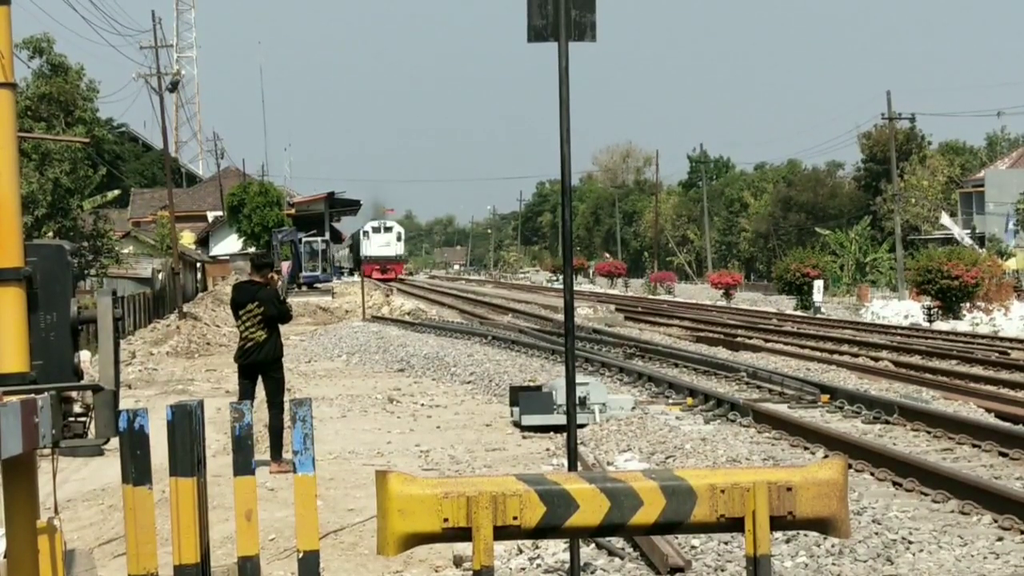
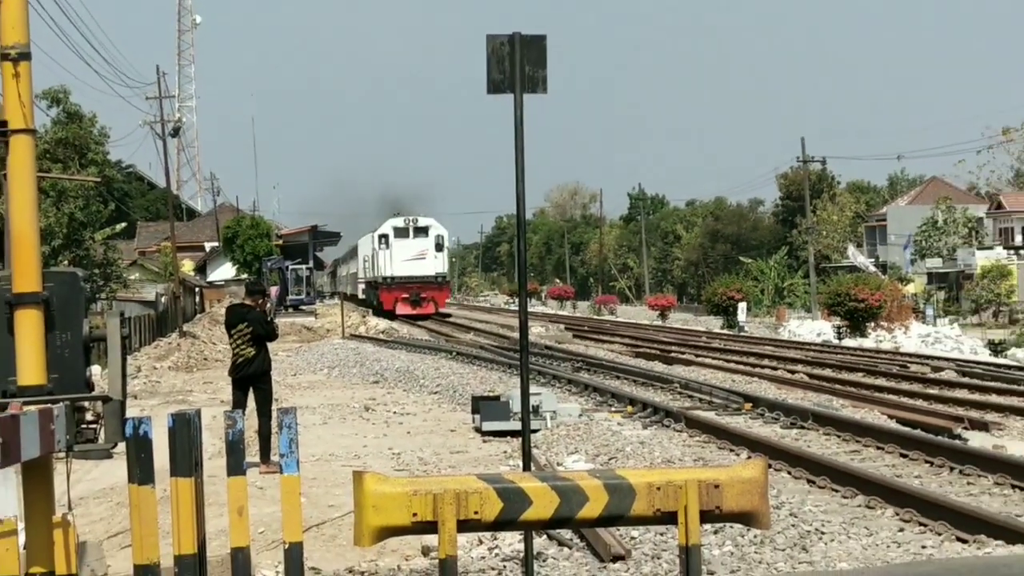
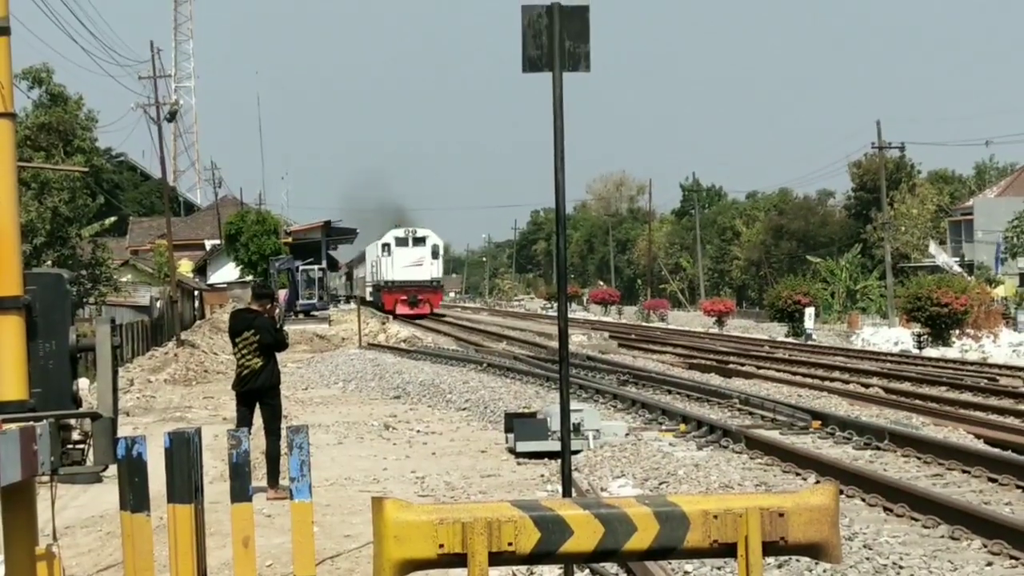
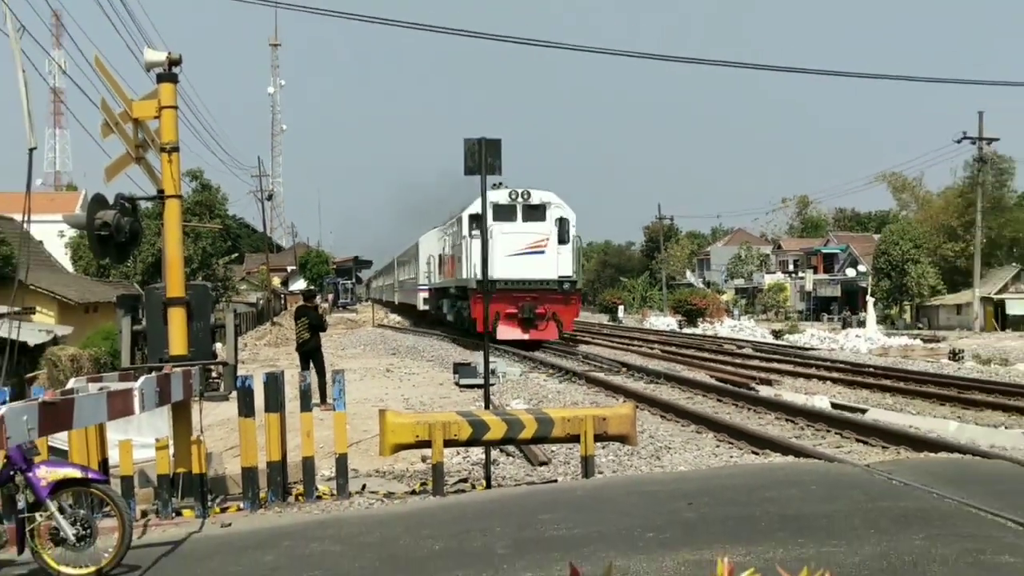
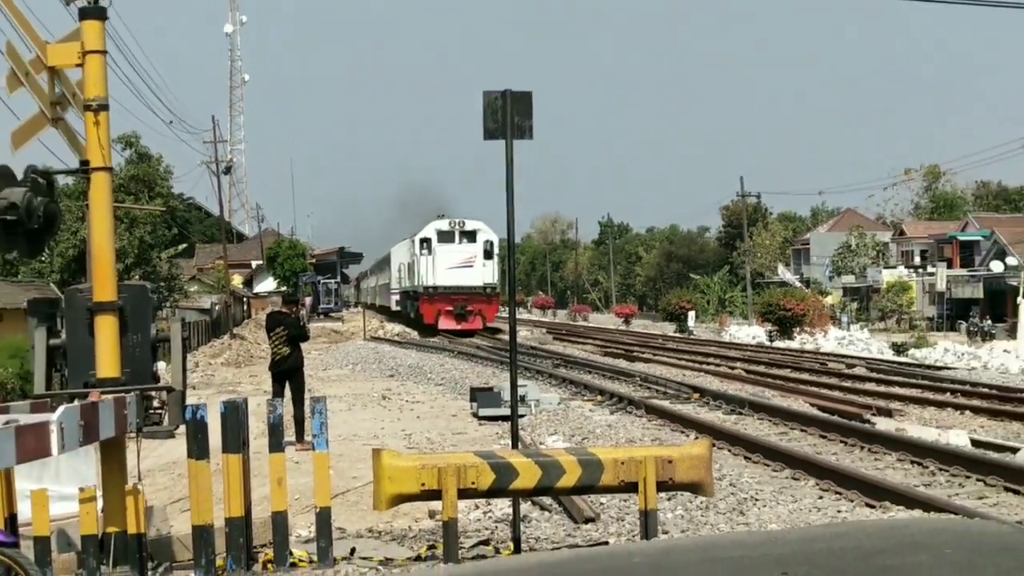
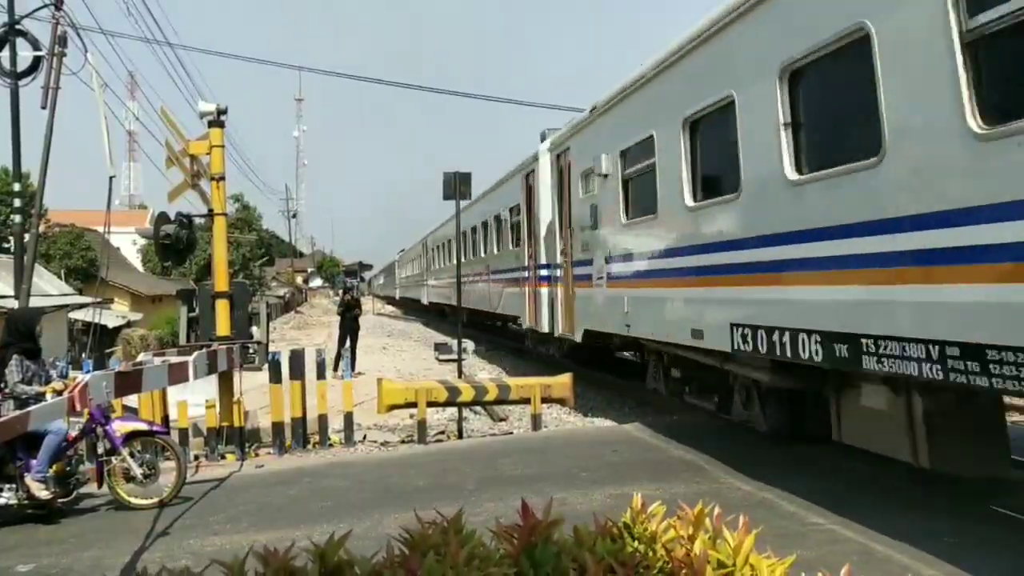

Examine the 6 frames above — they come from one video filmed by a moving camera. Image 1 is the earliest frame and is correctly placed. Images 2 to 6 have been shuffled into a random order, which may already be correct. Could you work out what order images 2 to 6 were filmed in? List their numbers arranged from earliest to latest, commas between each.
3, 2, 5, 4, 6
